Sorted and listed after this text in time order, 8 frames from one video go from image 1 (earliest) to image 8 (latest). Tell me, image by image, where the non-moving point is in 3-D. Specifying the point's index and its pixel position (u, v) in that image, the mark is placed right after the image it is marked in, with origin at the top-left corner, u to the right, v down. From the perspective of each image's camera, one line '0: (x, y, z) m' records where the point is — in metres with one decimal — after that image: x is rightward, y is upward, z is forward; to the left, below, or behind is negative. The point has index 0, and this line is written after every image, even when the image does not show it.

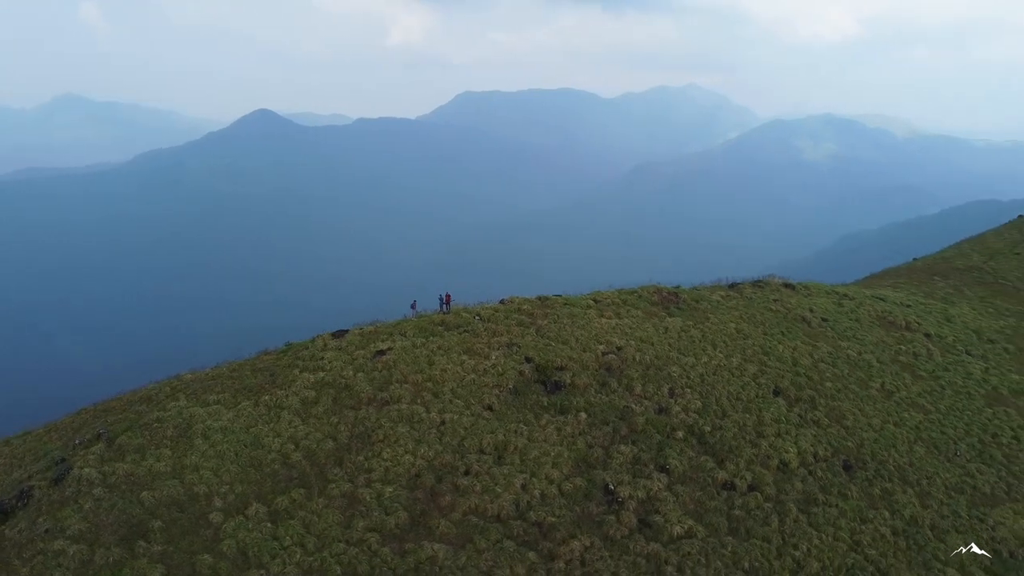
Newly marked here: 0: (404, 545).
0: (-2.7, -6.4, +19.8) m
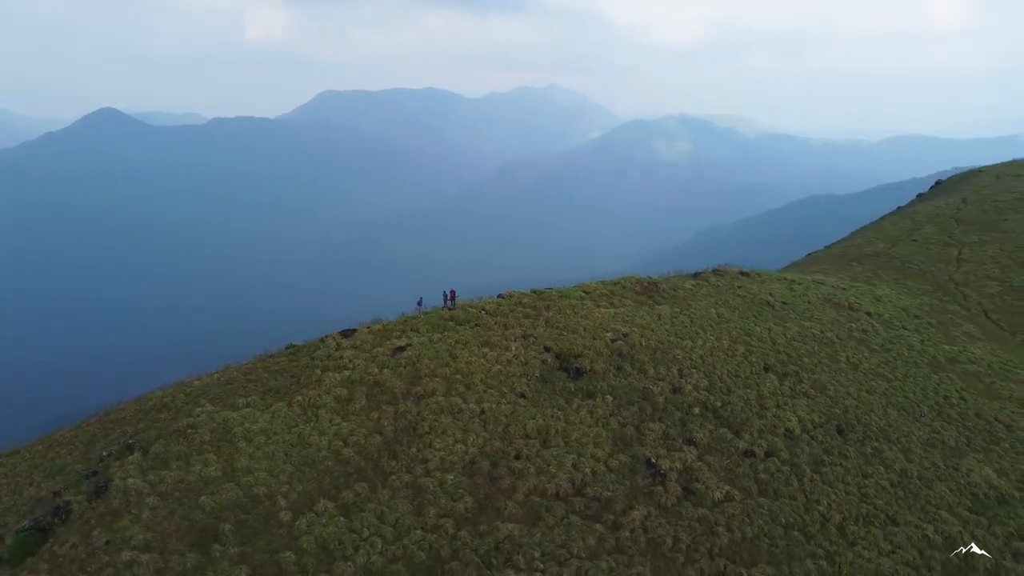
0: (-0.9, -6.2, +20.8) m
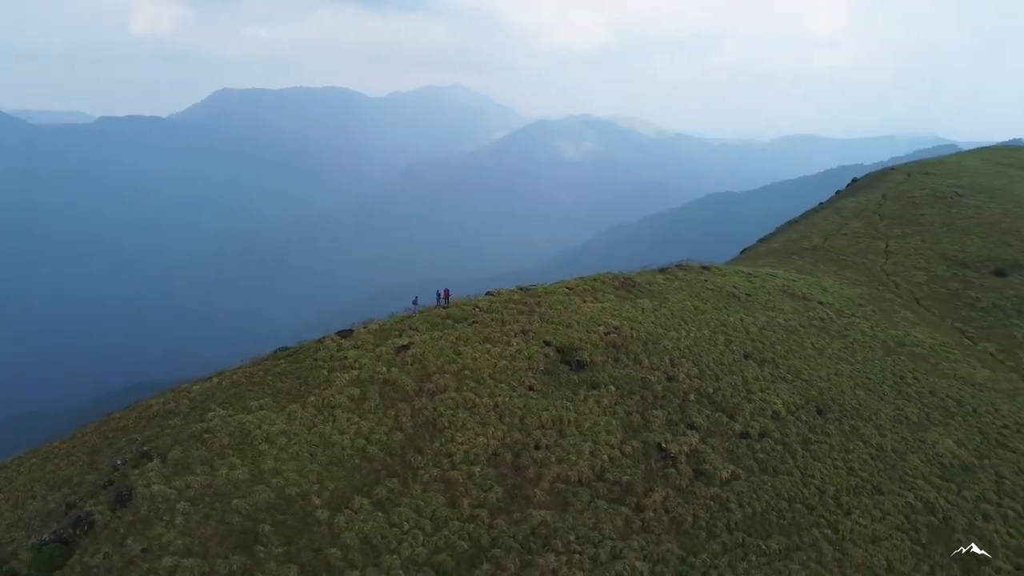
0: (0.0, -6.1, +21.5) m
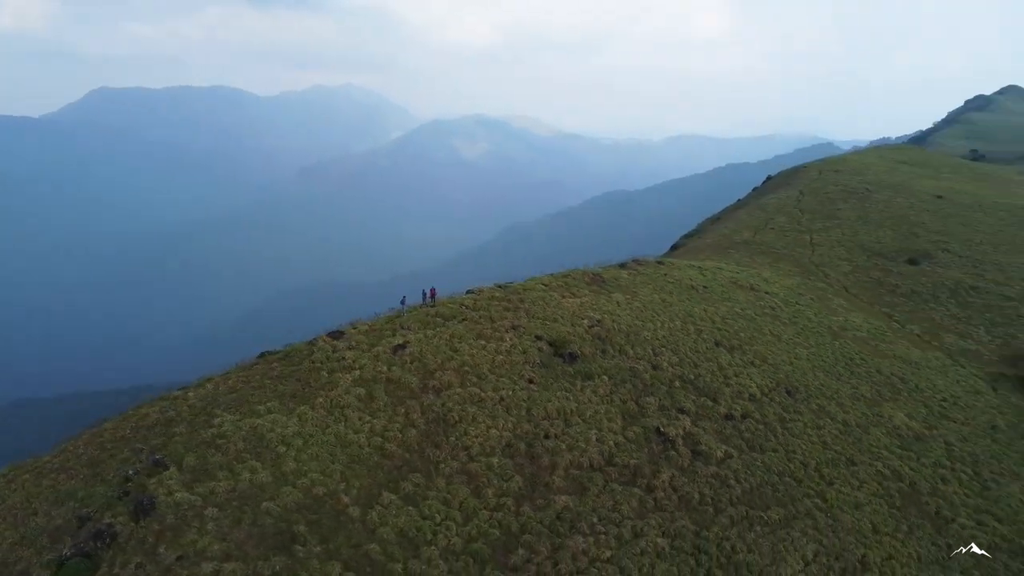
0: (+0.7, -6.0, +22.4) m
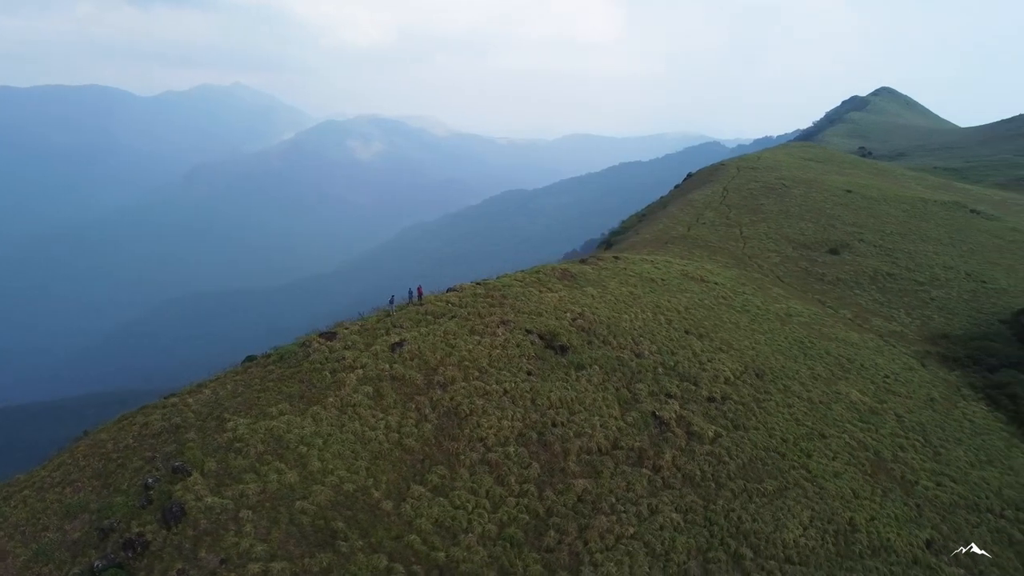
0: (+1.3, -5.8, +23.4) m
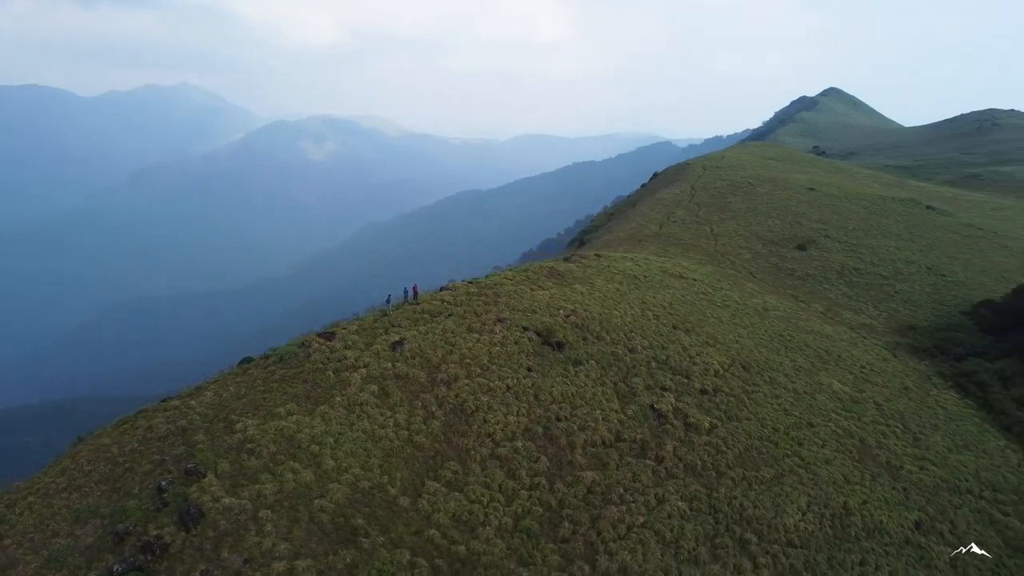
0: (+1.6, -5.7, +23.9) m
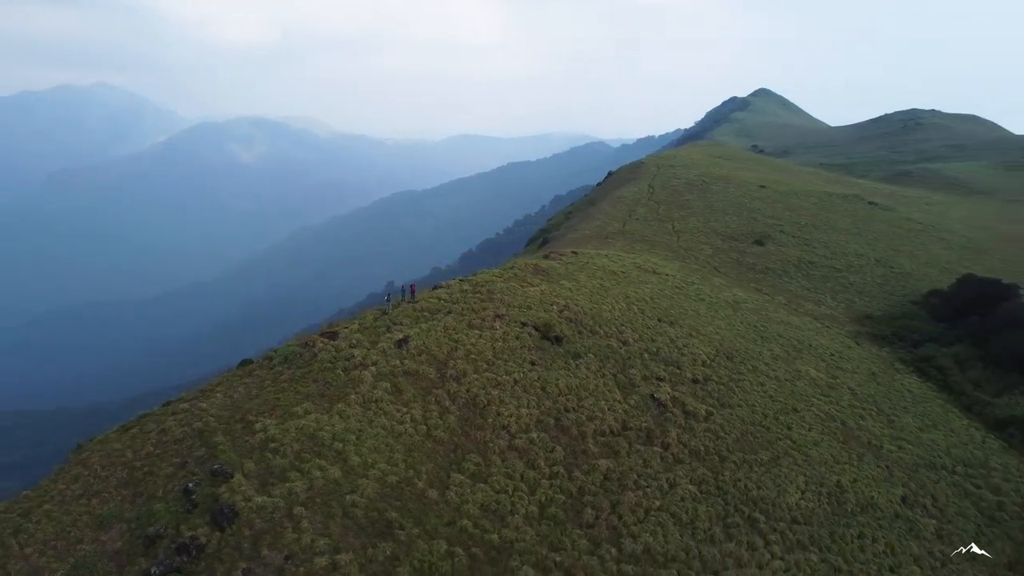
0: (+2.2, -5.5, +24.7) m
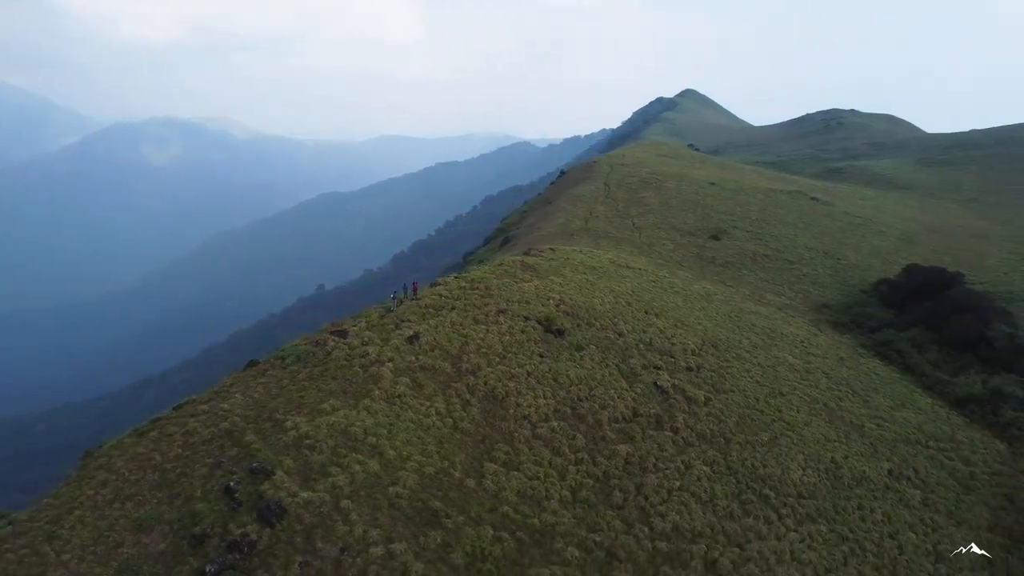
0: (+2.9, -5.3, +25.7) m
